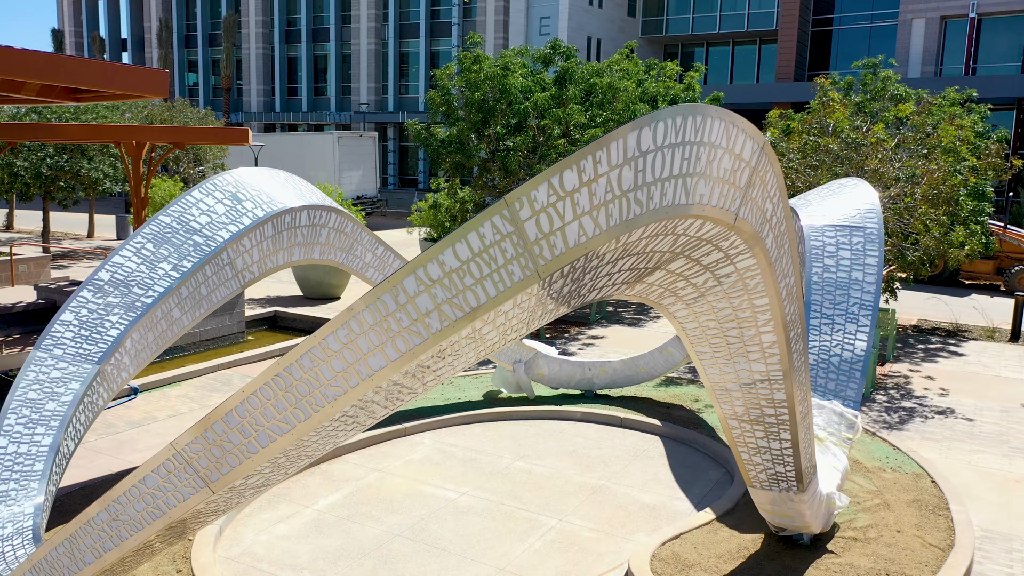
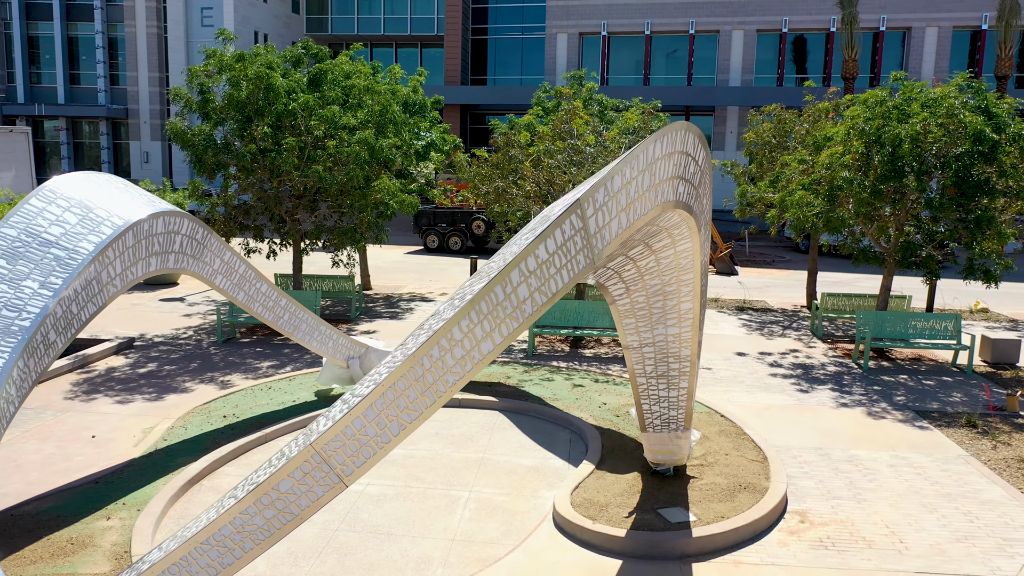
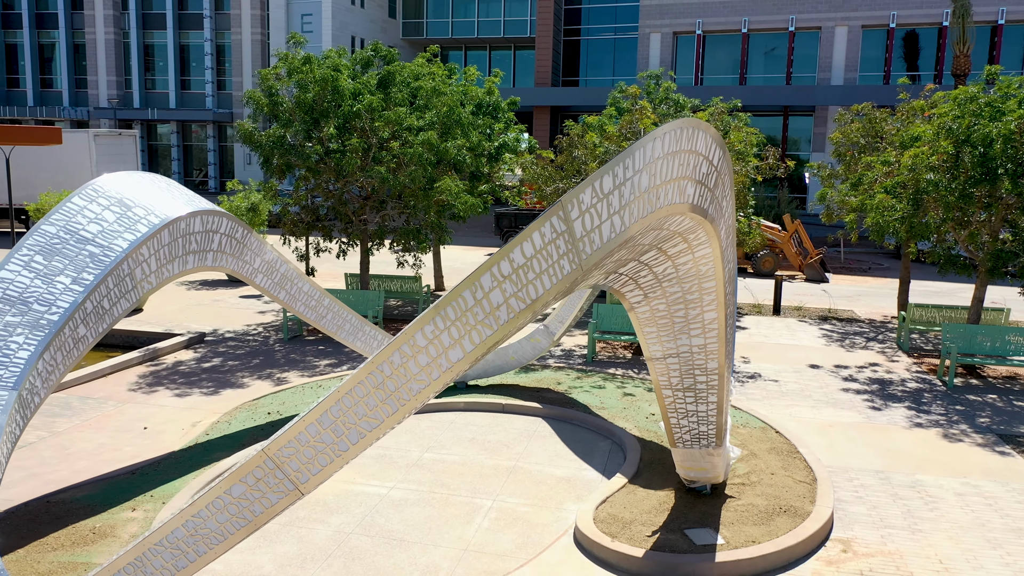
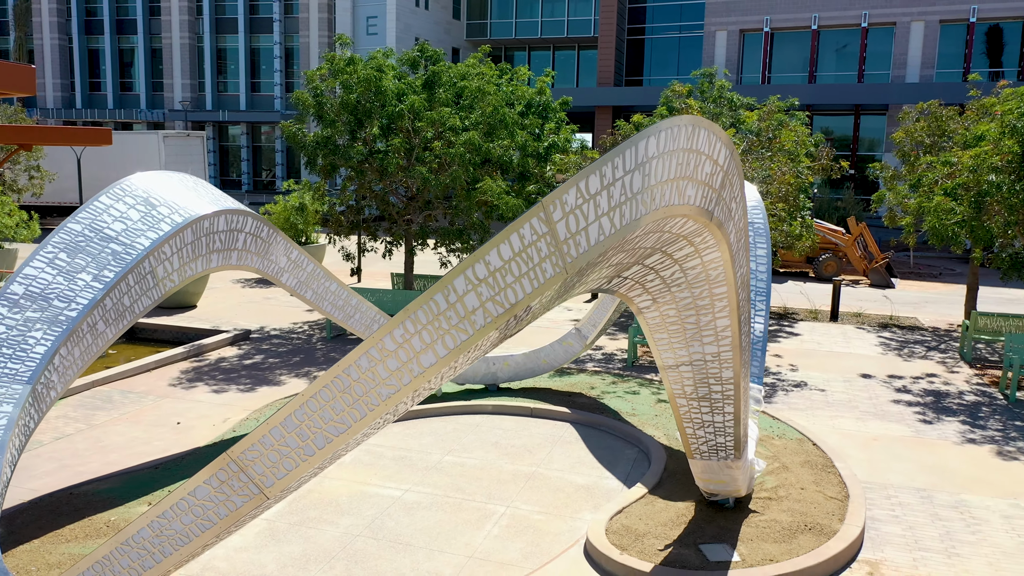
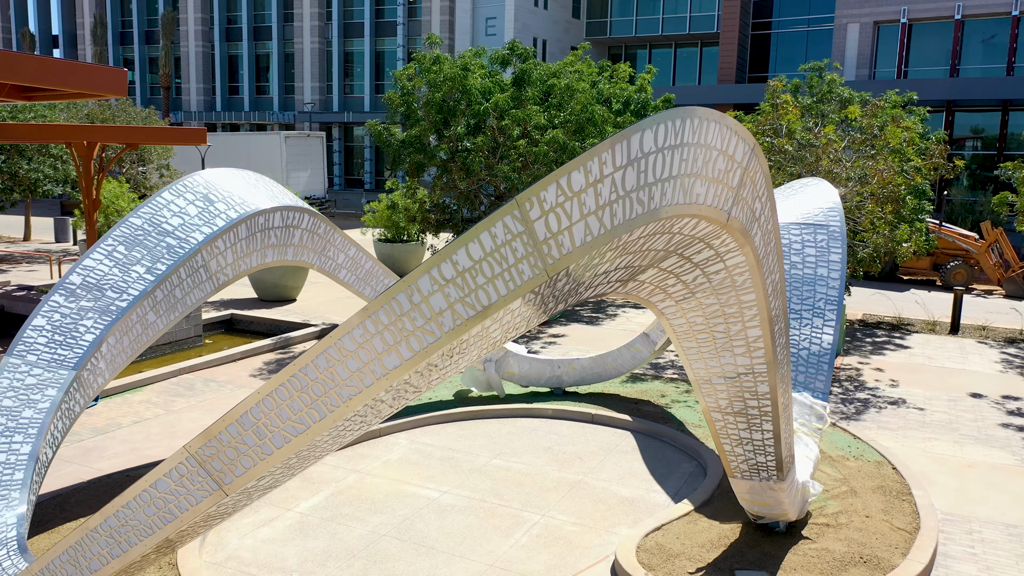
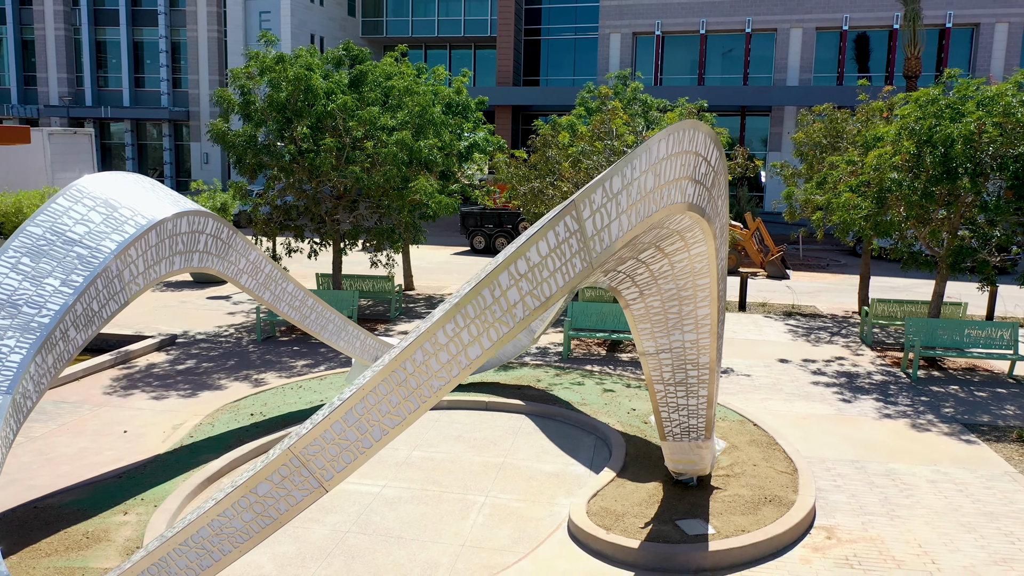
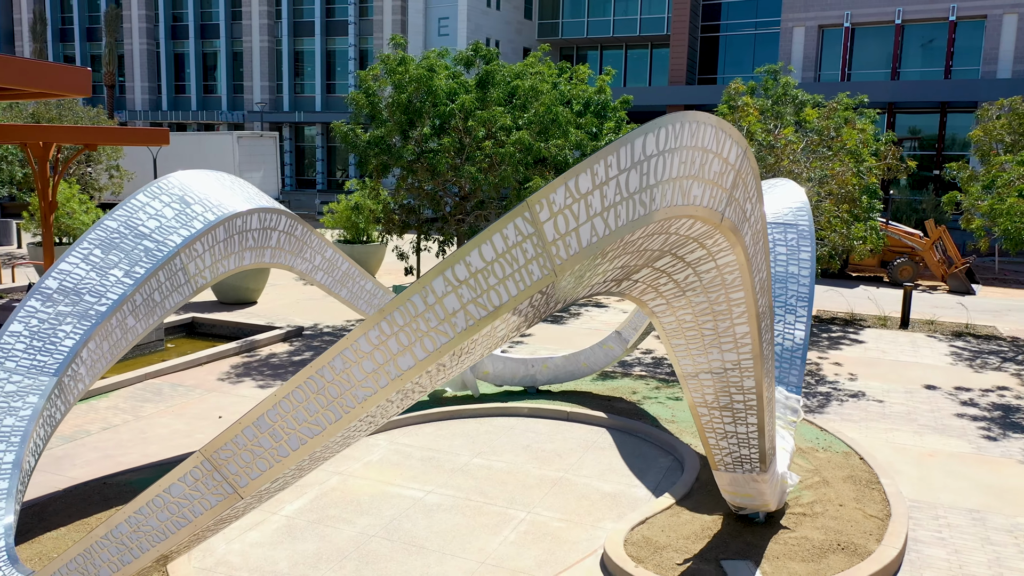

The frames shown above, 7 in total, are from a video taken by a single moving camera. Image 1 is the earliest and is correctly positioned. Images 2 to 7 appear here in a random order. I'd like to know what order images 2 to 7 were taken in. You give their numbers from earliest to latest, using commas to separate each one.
5, 7, 4, 3, 6, 2
